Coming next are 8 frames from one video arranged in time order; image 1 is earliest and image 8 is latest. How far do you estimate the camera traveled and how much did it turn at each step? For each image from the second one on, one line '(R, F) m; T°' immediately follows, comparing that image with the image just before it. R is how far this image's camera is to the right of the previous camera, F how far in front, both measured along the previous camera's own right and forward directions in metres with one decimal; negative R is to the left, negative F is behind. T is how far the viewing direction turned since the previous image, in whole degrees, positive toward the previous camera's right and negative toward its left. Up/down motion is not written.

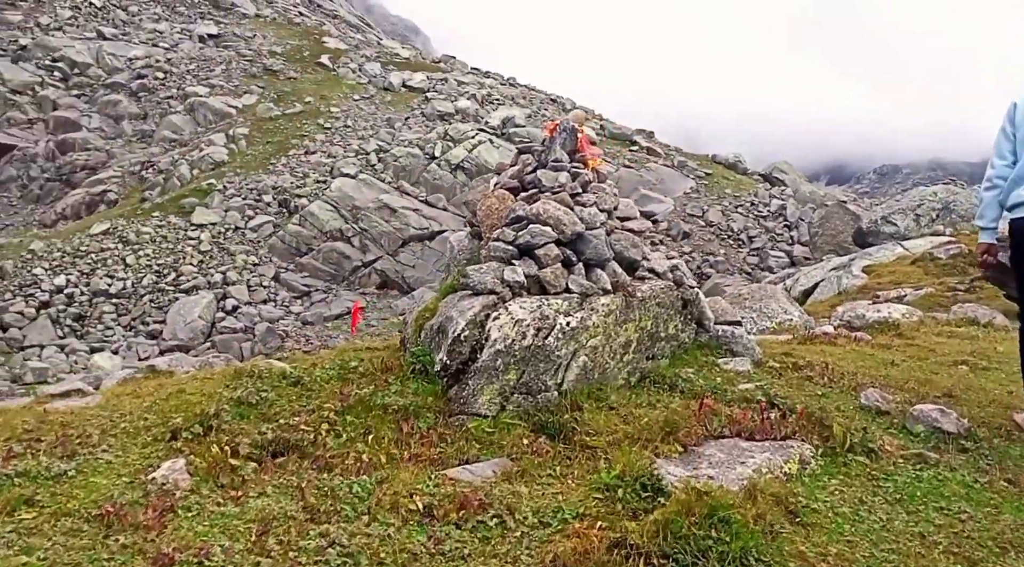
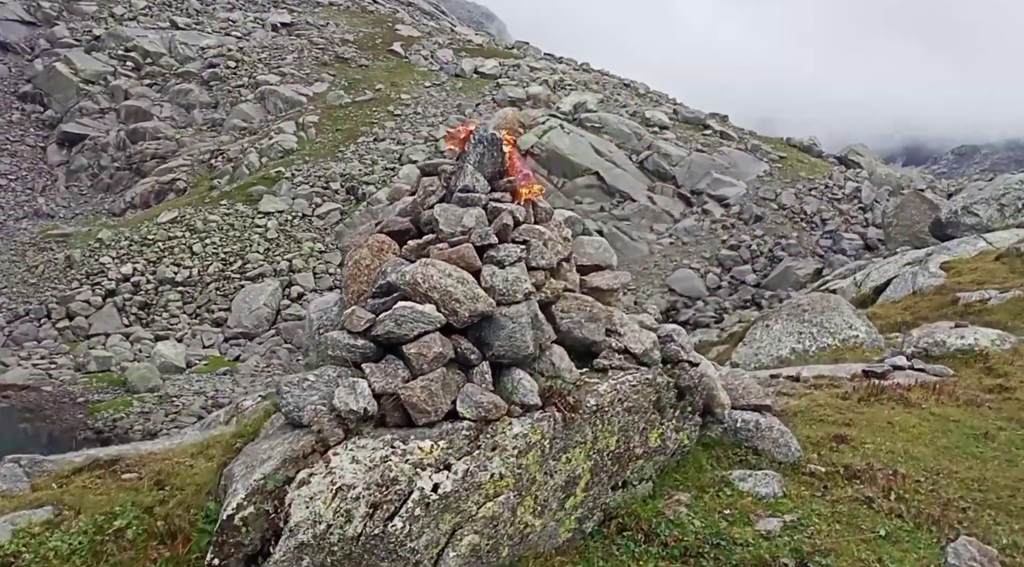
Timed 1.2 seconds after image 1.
(+1.2, +3.4) m; -4°
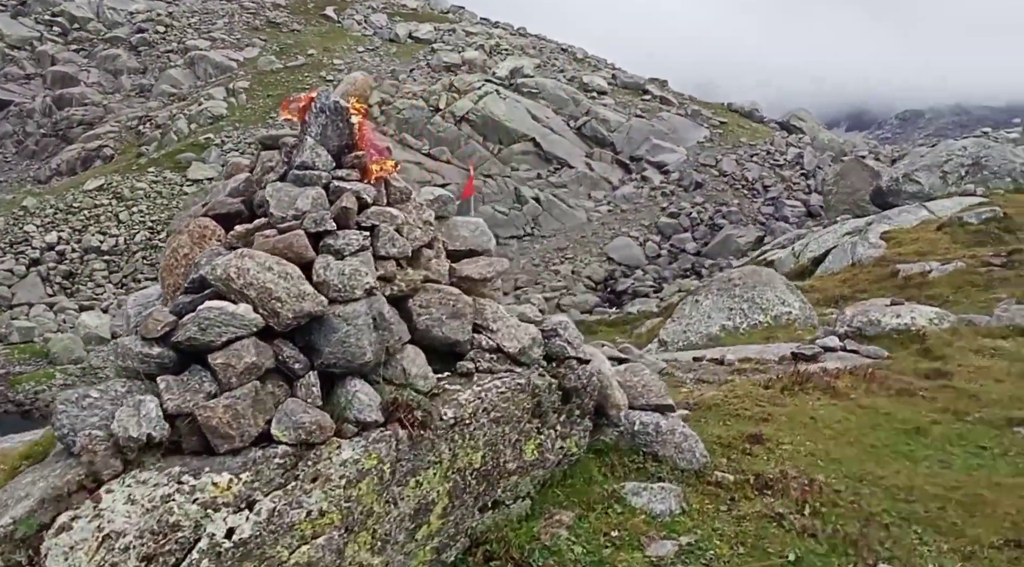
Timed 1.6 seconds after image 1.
(+0.6, +1.1) m; +3°
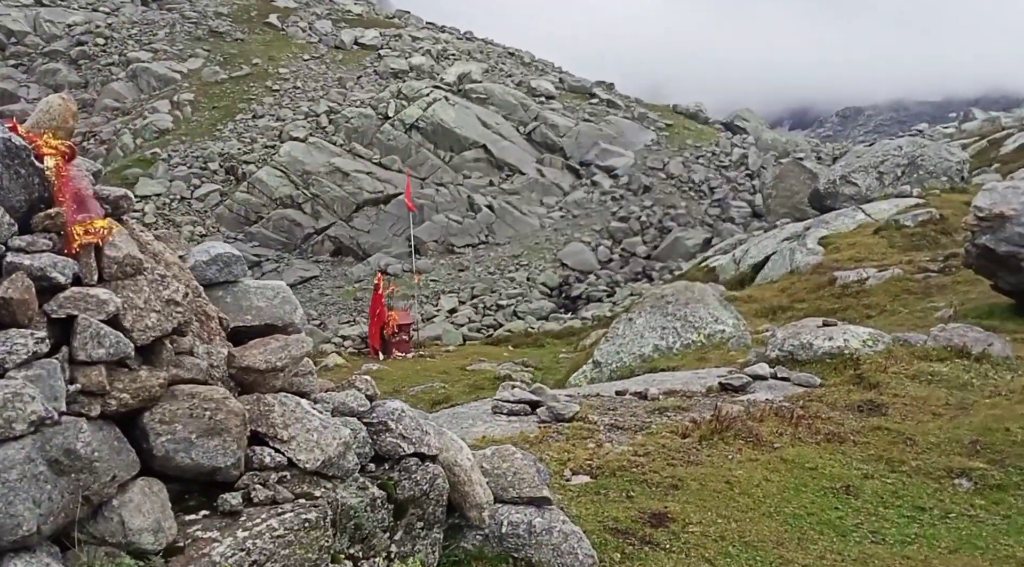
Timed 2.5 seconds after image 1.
(+0.7, +1.2) m; +3°
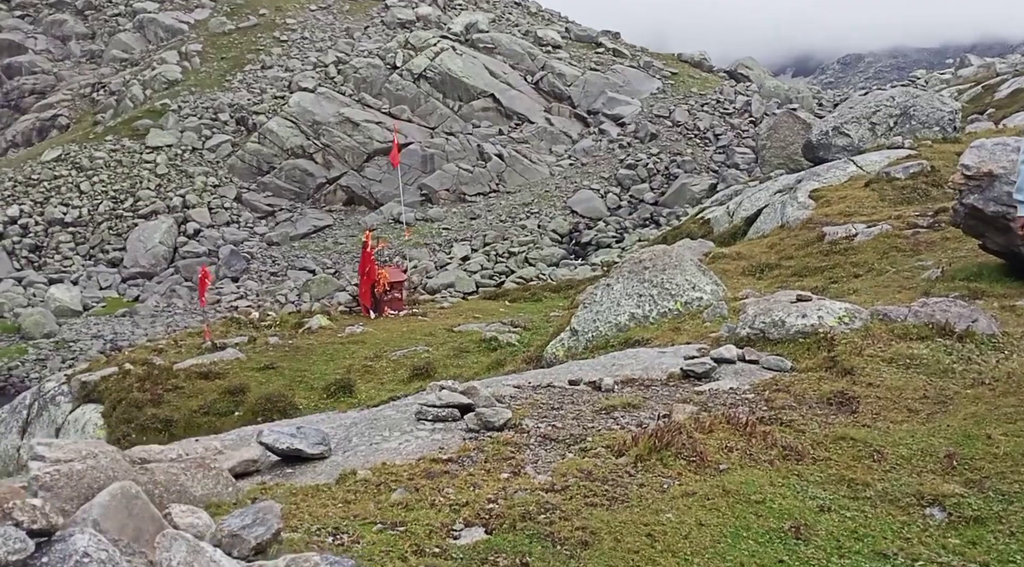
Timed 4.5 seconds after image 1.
(+1.0, +1.6) m; 0°
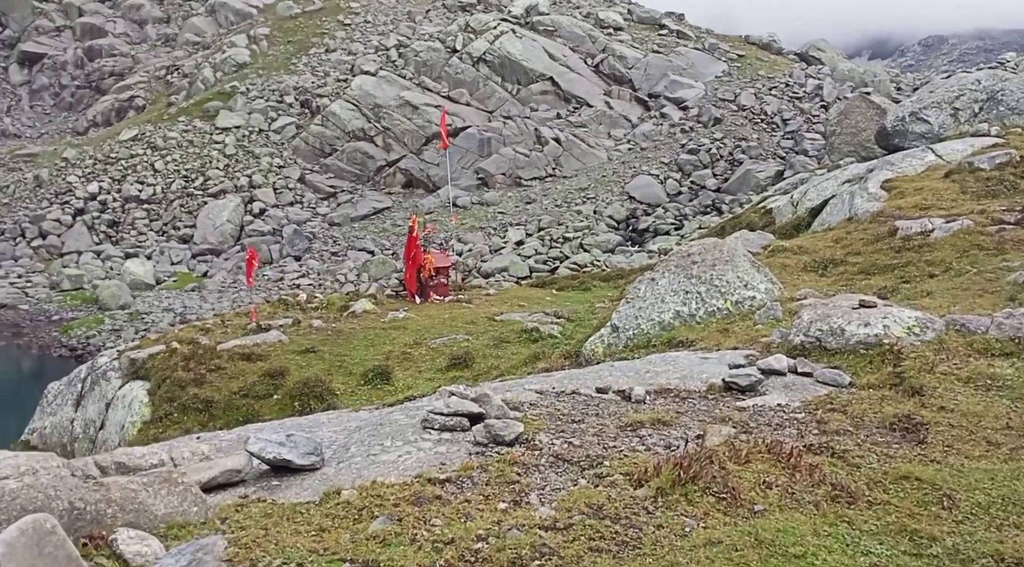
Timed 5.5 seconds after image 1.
(+0.4, +1.1) m; -3°
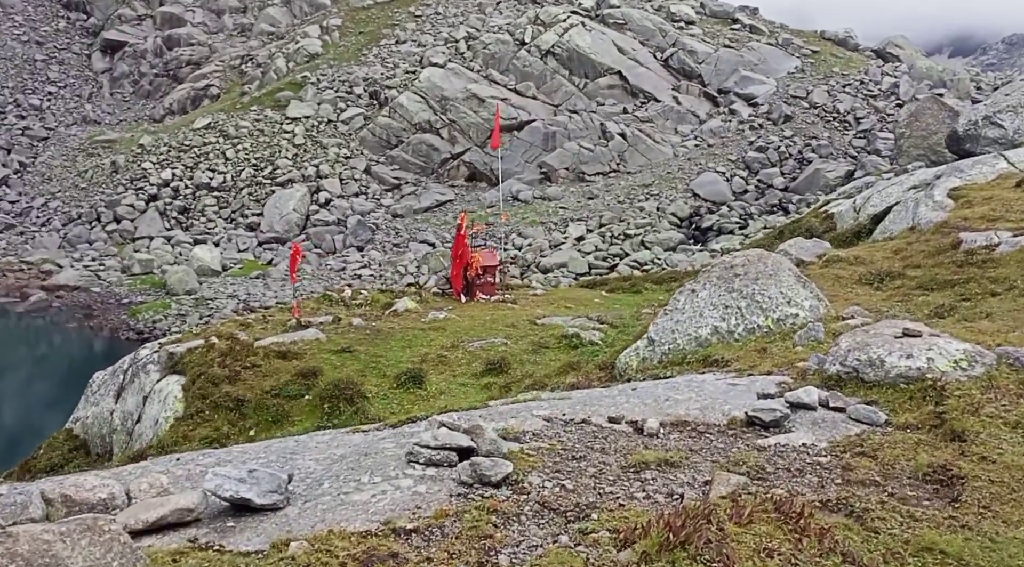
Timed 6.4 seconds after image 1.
(+0.6, +0.8) m; -4°
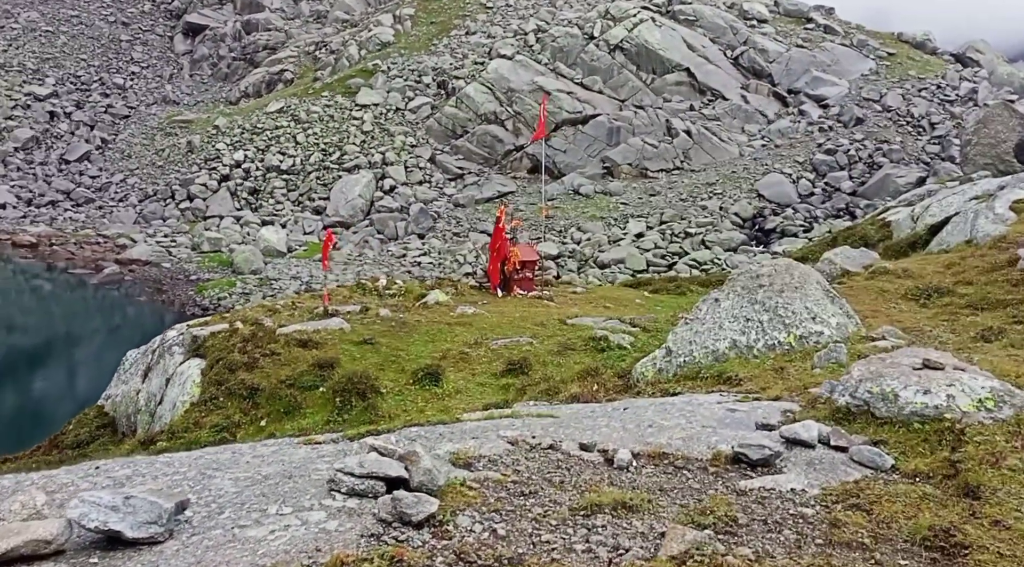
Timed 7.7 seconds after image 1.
(+1.0, +1.2) m; -4°
